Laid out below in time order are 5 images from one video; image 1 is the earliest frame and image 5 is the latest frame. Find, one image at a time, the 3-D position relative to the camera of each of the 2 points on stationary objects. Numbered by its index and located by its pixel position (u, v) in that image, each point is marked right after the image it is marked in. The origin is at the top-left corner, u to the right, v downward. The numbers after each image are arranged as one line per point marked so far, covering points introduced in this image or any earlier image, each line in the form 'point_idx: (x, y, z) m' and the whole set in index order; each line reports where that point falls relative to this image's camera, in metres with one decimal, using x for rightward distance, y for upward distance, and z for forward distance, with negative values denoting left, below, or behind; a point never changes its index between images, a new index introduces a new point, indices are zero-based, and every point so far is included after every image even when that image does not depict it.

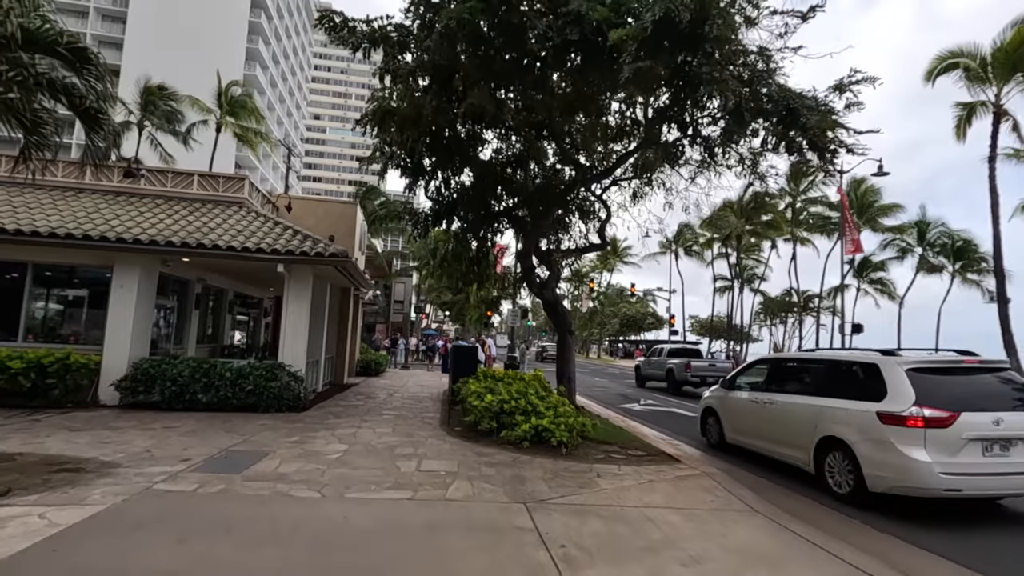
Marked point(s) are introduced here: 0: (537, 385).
0: (+0.5, -1.9, +10.2) m
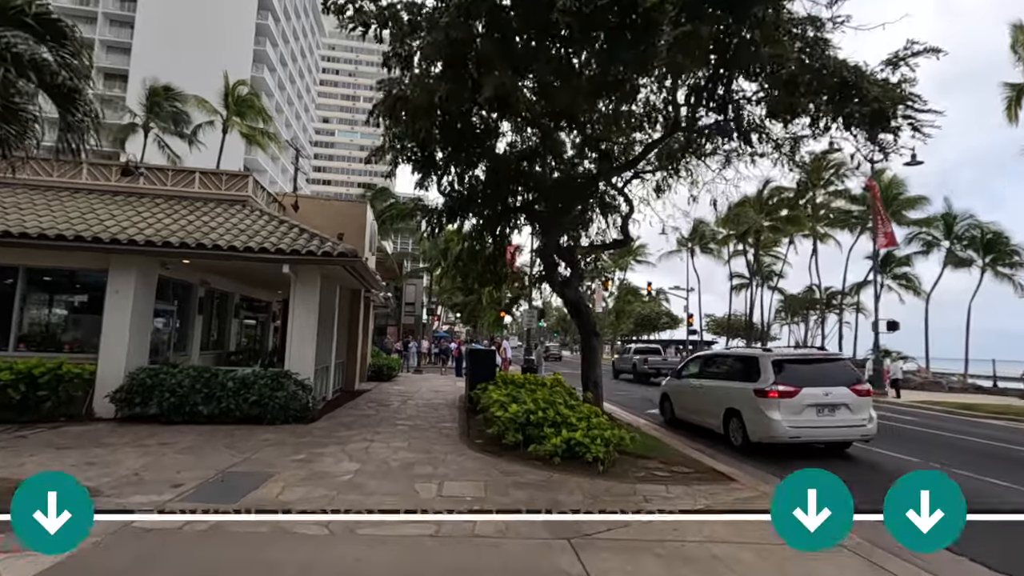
0: (+0.9, -1.9, +9.5) m
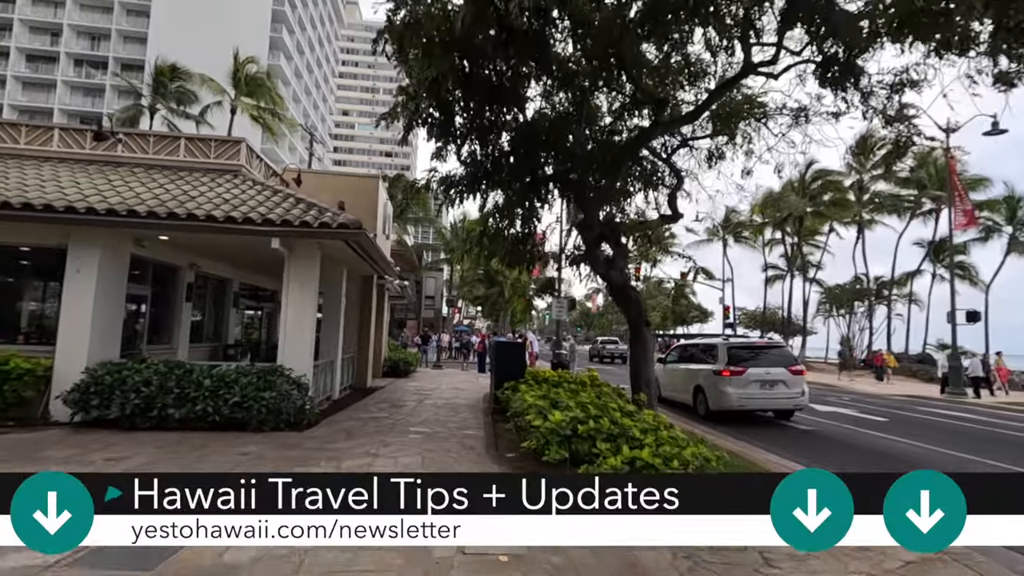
0: (+1.5, -1.6, +7.7) m
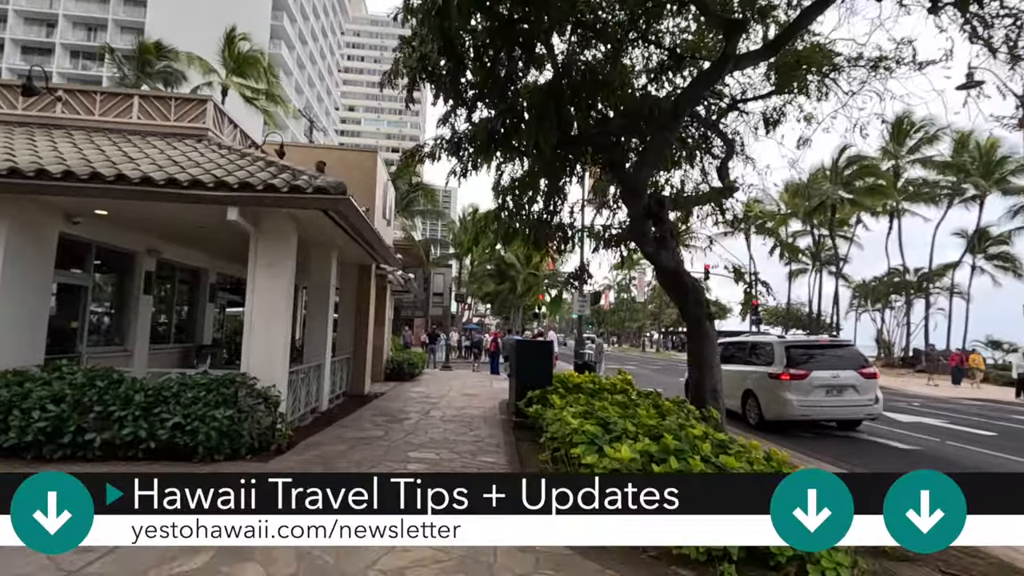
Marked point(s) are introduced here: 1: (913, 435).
0: (+1.8, -1.4, +5.8) m
1: (+7.5, -2.8, +9.9) m
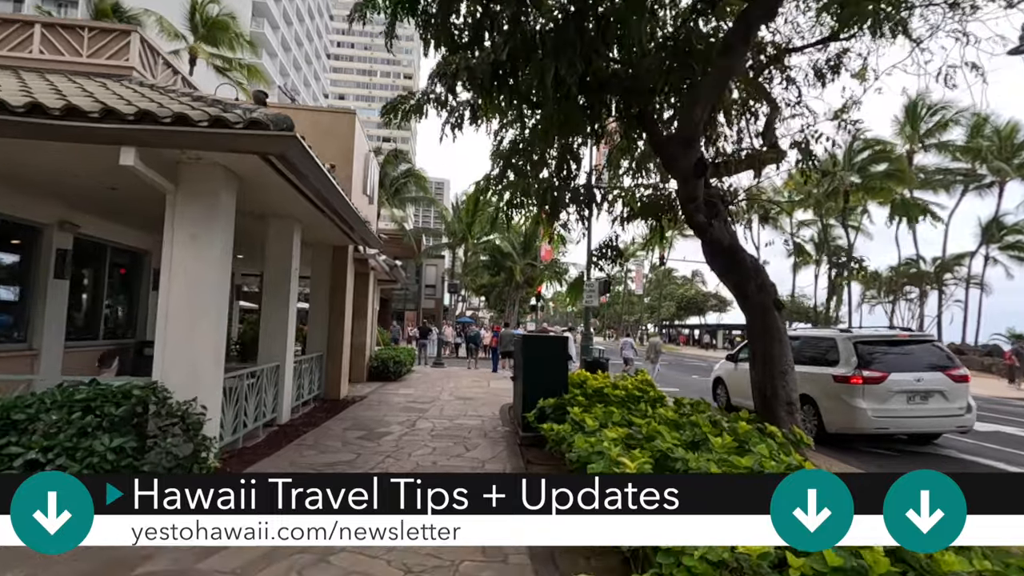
0: (+1.9, -1.2, +4.1) m
1: (+7.6, -2.5, +8.3) m
